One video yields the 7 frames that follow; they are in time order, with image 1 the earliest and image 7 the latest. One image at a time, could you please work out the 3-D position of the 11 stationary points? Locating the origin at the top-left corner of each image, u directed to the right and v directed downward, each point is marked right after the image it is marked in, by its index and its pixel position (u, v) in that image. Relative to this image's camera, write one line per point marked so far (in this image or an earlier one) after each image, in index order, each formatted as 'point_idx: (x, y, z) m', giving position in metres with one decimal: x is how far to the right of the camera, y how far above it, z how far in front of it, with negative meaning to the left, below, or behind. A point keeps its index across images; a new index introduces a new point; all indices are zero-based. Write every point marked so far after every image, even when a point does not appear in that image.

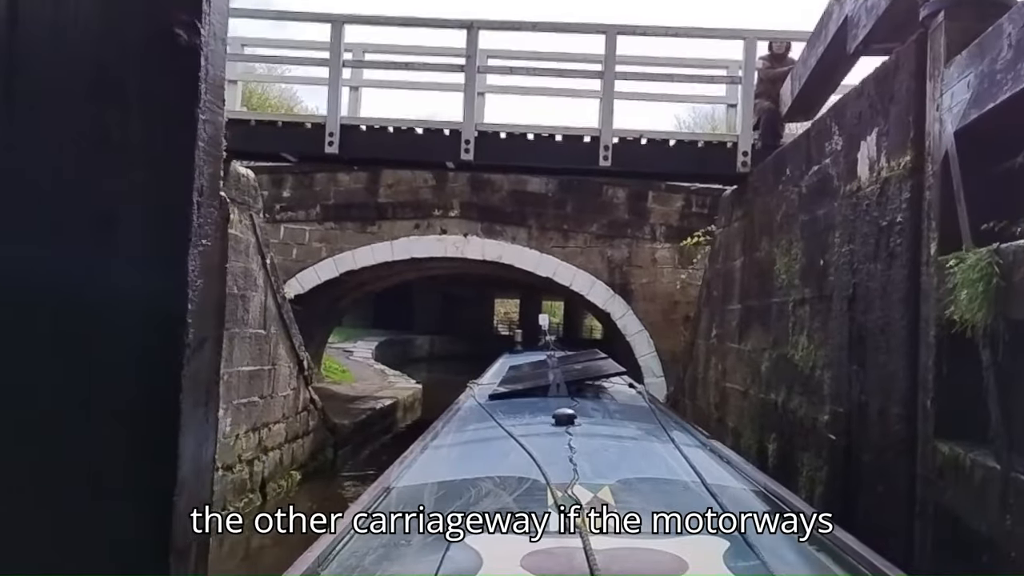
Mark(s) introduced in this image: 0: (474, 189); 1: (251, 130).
0: (-0.5, +1.3, +11.6) m
1: (-2.2, +1.3, +7.0) m
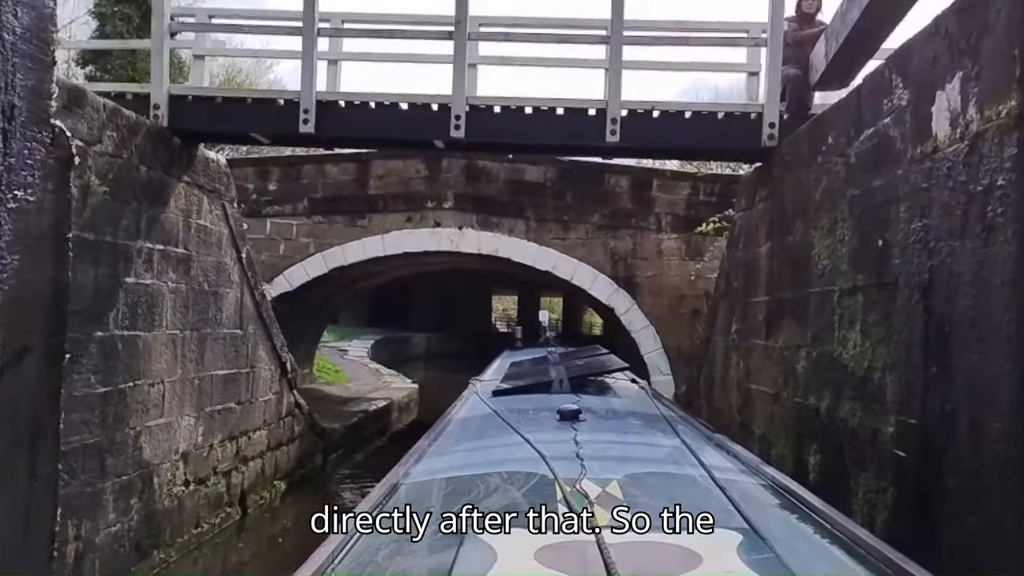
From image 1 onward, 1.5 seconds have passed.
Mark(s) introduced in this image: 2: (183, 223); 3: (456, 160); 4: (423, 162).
0: (-0.5, +1.4, +10.8) m
1: (-2.2, +1.3, +6.2) m
2: (-2.5, +0.5, +6.4) m
3: (-0.7, +1.6, +10.8) m
4: (-1.1, +1.6, +10.9) m
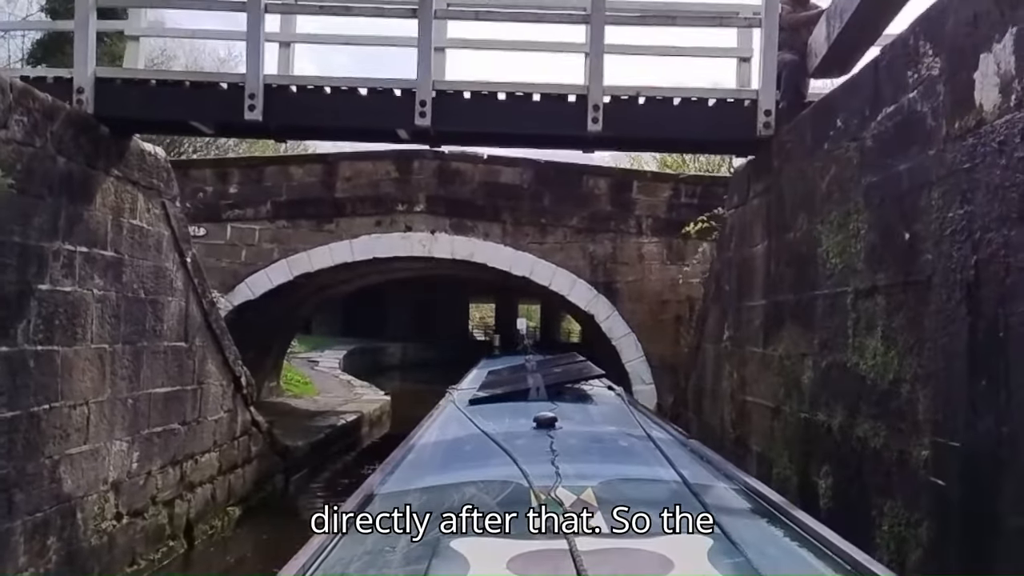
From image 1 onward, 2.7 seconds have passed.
0: (-0.8, +1.3, +10.2) m
1: (-2.4, +1.3, +5.6) m
2: (-2.7, +0.4, +5.7) m
3: (-1.0, +1.5, +10.2) m
4: (-1.4, +1.5, +10.3) m
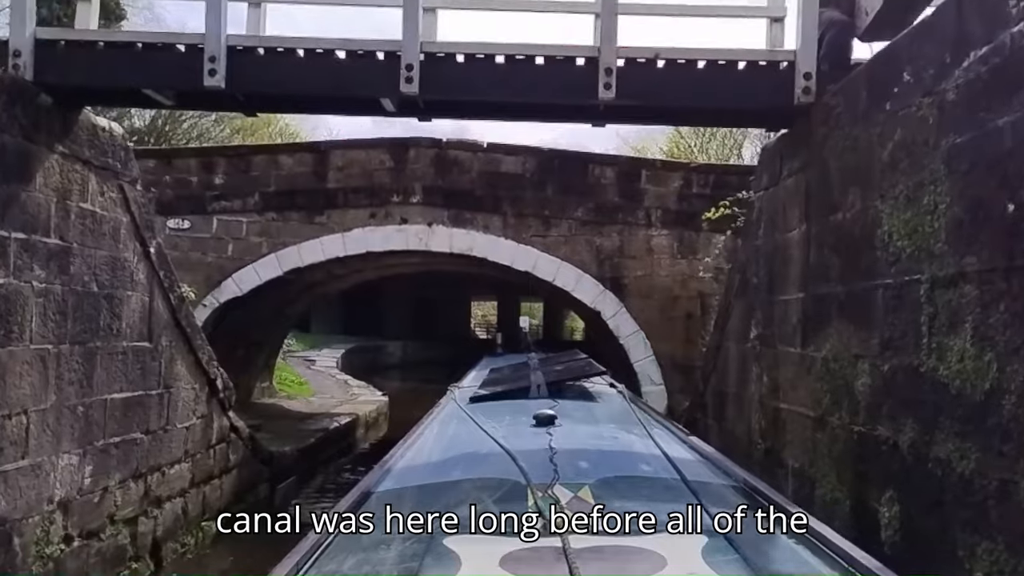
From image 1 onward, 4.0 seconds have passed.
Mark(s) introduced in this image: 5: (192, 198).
0: (-0.8, +1.4, +9.5) m
1: (-2.4, +1.3, +4.9) m
2: (-2.7, +0.5, +5.0) m
3: (-1.0, +1.6, +9.5) m
4: (-1.4, +1.6, +9.6) m
5: (-3.7, +1.1, +9.8) m
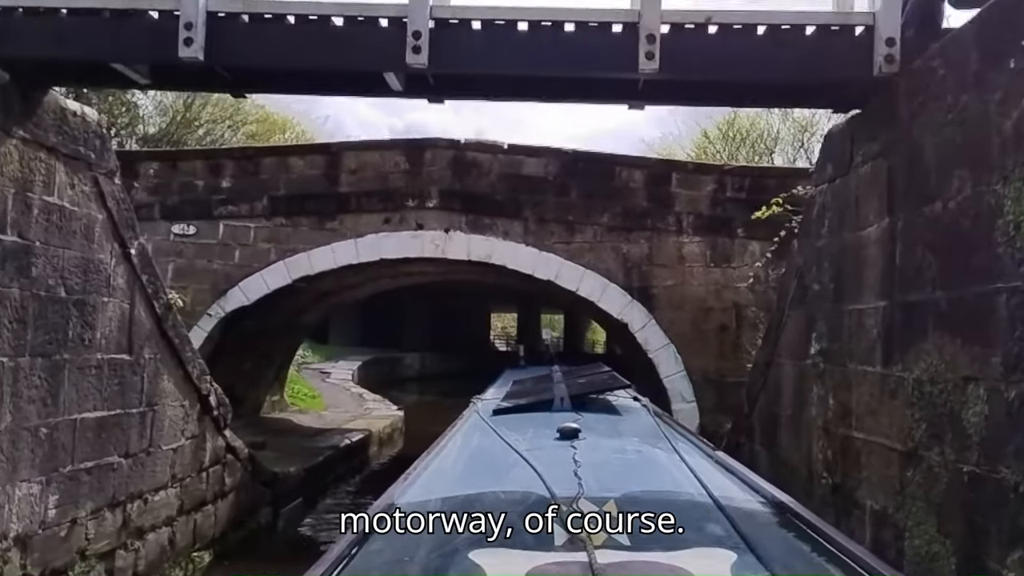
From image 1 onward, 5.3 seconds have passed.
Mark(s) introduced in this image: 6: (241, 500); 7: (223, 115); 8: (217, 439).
0: (-0.6, +1.3, +8.9) m
1: (-2.3, +1.3, +4.2) m
2: (-2.6, +0.5, +4.4) m
3: (-0.8, +1.5, +8.8) m
4: (-1.2, +1.5, +8.9) m
5: (-3.5, +1.0, +9.2) m
6: (-2.5, -1.9, +7.6) m
7: (-5.5, +3.3, +16.3) m
8: (-2.4, -1.2, +6.9) m
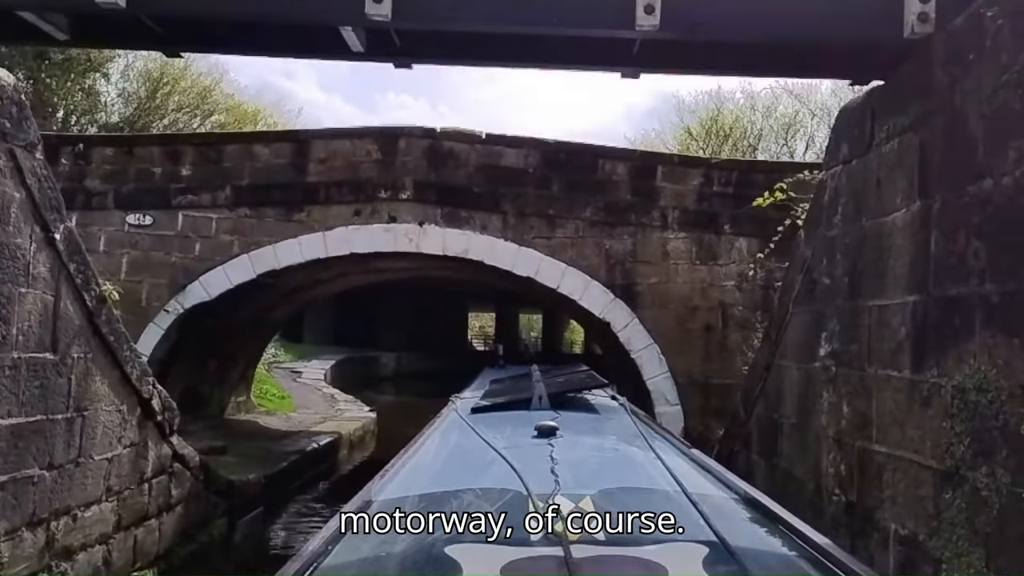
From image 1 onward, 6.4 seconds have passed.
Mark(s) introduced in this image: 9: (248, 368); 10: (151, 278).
0: (-0.8, +1.3, +8.3) m
1: (-2.4, +1.4, +3.6) m
2: (-2.7, +0.5, +3.7) m
3: (-1.0, +1.5, +8.3) m
4: (-1.4, +1.5, +8.3) m
5: (-3.7, +1.0, +8.5) m
6: (-2.7, -1.9, +7.0) m
7: (-5.9, +3.4, +15.6) m
8: (-2.6, -1.2, +6.3) m
9: (-4.2, -1.3, +13.5) m
10: (-3.7, +0.1, +8.6) m
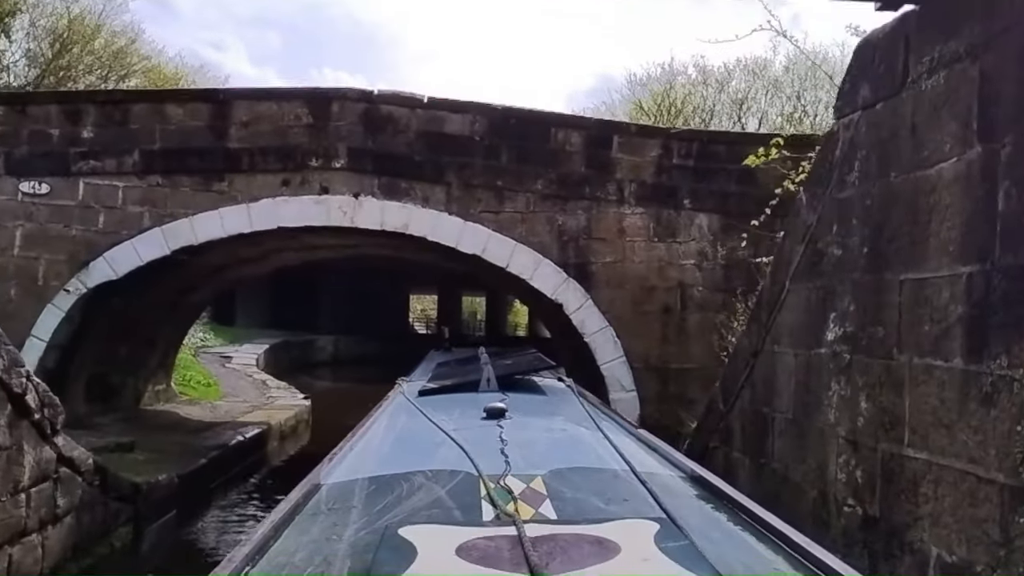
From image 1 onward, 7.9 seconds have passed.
0: (-1.3, +1.5, +7.4) m
1: (-2.5, +1.5, +2.6) m
2: (-2.8, +0.6, +2.7) m
3: (-1.4, +1.7, +7.3) m
4: (-1.9, +1.7, +7.4) m
5: (-4.2, +1.2, +7.4) m
6: (-3.1, -1.7, +6.0) m
7: (-6.9, +3.8, +14.3) m
8: (-2.9, -1.0, +5.3) m
9: (-5.1, -0.9, +12.3) m
10: (-4.2, +0.3, +7.5) m
